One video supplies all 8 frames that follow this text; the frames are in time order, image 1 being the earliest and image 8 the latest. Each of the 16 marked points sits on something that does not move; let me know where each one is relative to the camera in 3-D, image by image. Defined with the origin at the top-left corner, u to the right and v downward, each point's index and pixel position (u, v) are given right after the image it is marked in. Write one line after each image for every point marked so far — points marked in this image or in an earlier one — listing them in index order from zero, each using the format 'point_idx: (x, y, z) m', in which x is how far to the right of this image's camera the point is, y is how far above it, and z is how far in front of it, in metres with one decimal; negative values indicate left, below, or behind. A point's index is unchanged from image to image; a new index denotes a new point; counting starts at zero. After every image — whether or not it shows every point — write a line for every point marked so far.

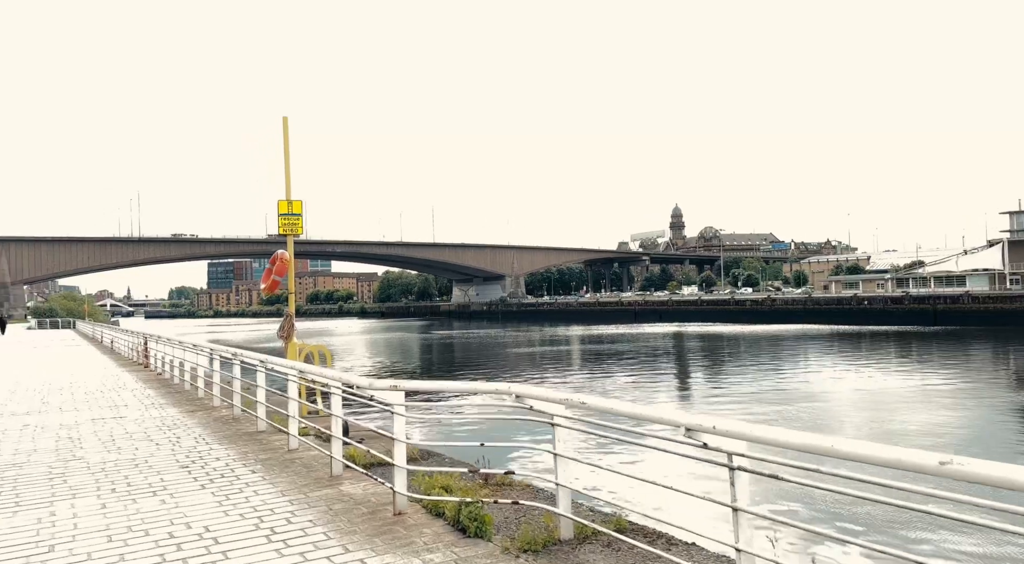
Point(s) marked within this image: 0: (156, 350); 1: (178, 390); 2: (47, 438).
0: (-8.3, -1.5, +18.2) m
1: (-6.0, -1.9, +13.8) m
2: (-4.8, -1.6, +7.9) m
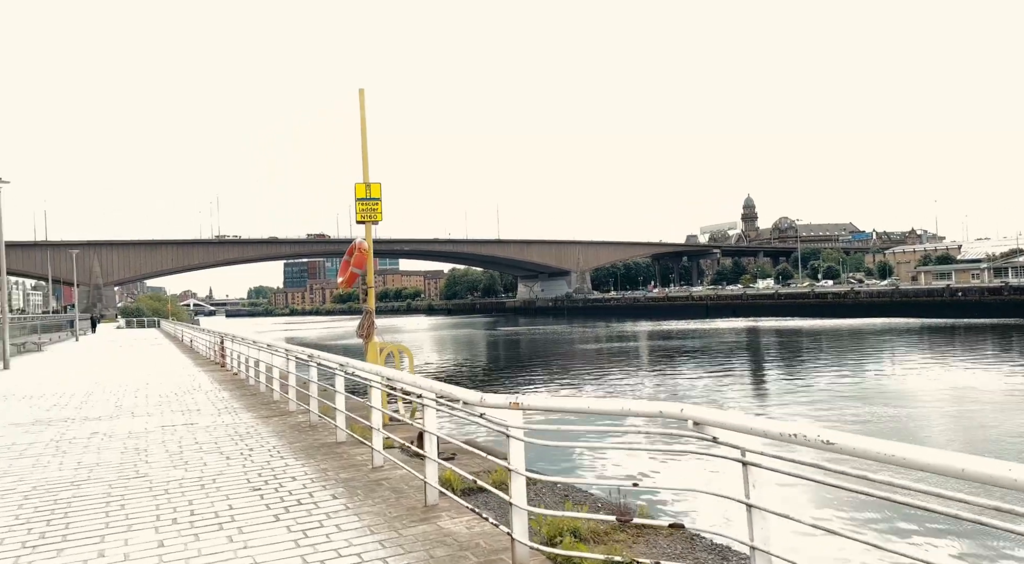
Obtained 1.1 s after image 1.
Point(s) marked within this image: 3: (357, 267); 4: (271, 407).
0: (-6.5, -1.5, +17.9) m
1: (-4.5, -1.9, +13.3) m
2: (-3.8, -1.6, +7.3) m
3: (-1.5, +0.1, +7.5) m
4: (-3.1, -1.6, +10.1) m
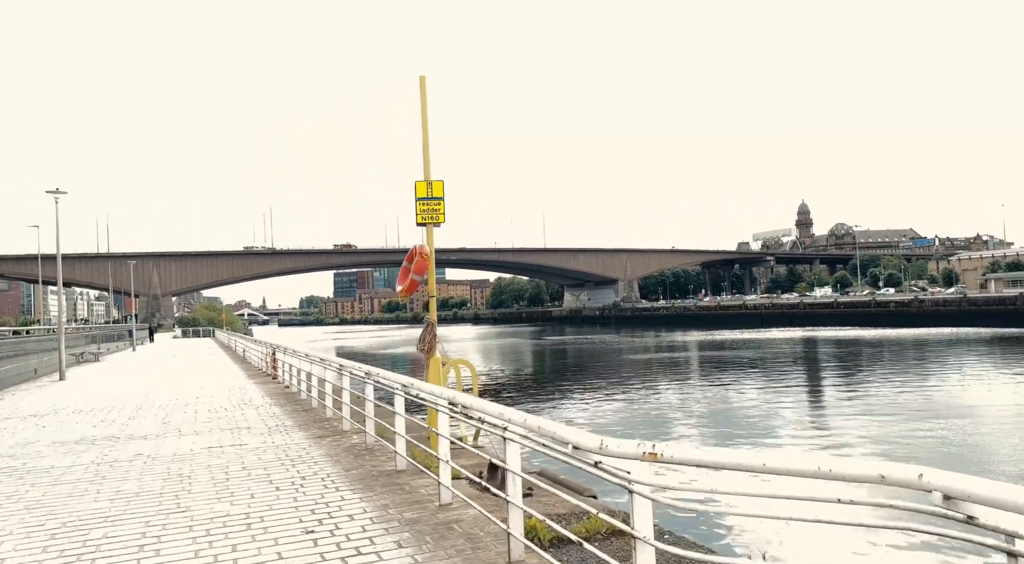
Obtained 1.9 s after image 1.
0: (-5.2, -1.7, +17.4) m
1: (-3.5, -2.0, +12.8) m
2: (-3.1, -1.7, +6.7) m
3: (-0.8, +0.1, +6.8) m
4: (-2.3, -1.8, +9.5) m
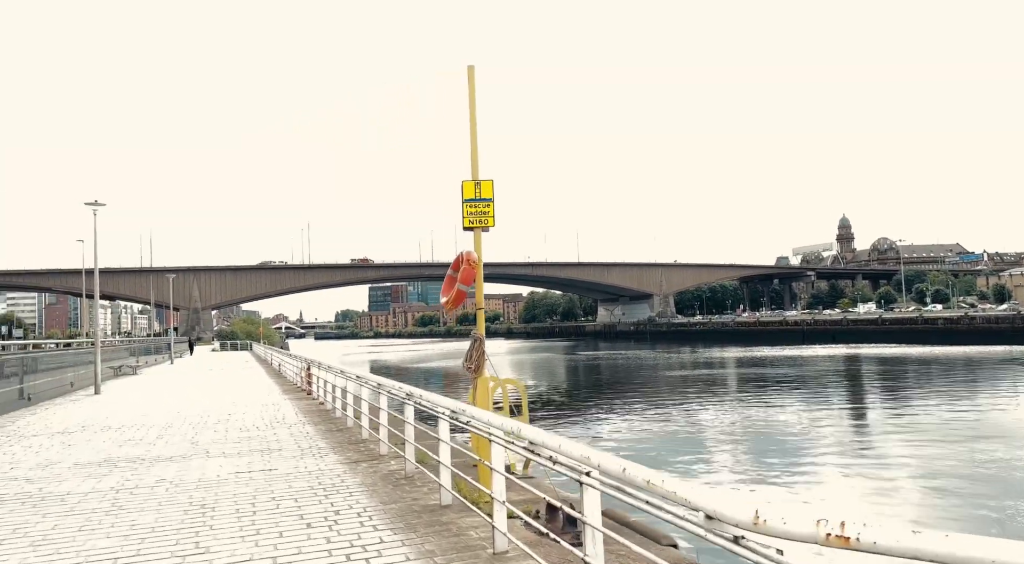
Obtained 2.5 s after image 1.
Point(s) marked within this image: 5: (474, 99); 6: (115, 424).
0: (-4.2, -2.0, +16.9) m
1: (-2.8, -2.2, +12.2) m
2: (-2.7, -1.8, +6.1) m
3: (-0.4, 0.0, +6.1) m
4: (-1.7, -1.9, +8.8) m
5: (-0.4, +1.7, +7.1) m
6: (-6.5, -2.3, +12.7) m
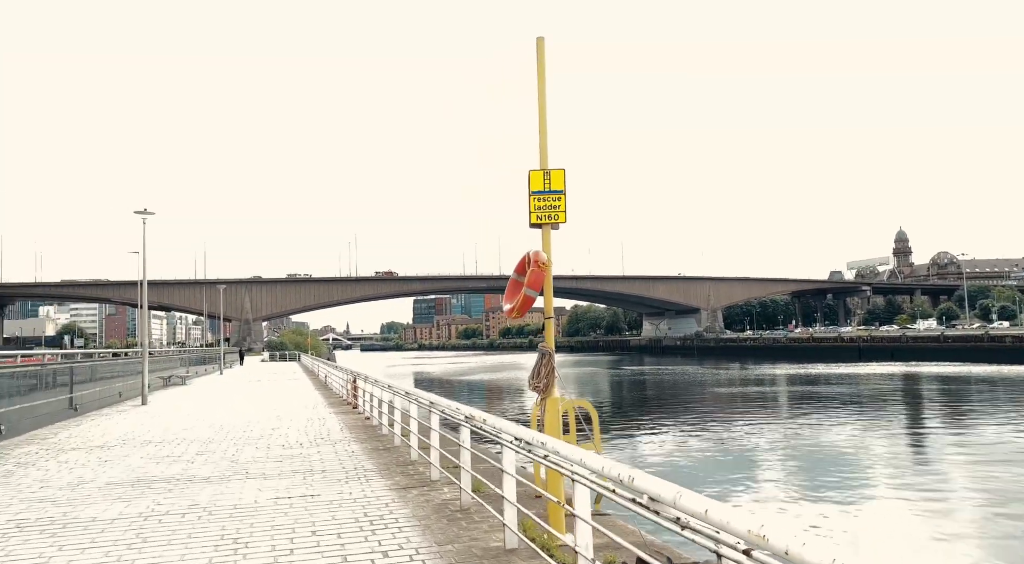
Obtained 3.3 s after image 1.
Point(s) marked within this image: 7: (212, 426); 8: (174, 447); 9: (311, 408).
0: (-3.1, -2.2, +16.3) m
1: (-1.9, -2.4, +11.5) m
2: (-2.1, -1.8, +5.5) m
3: (+0.1, -0.1, +5.3) m
4: (-1.1, -2.0, +8.1) m
5: (+0.2, +1.6, +6.4) m
6: (-5.6, -2.5, +12.2) m
7: (-5.5, -2.6, +14.1) m
8: (-4.9, -2.4, +11.1) m
9: (-4.9, -3.0, +18.8) m
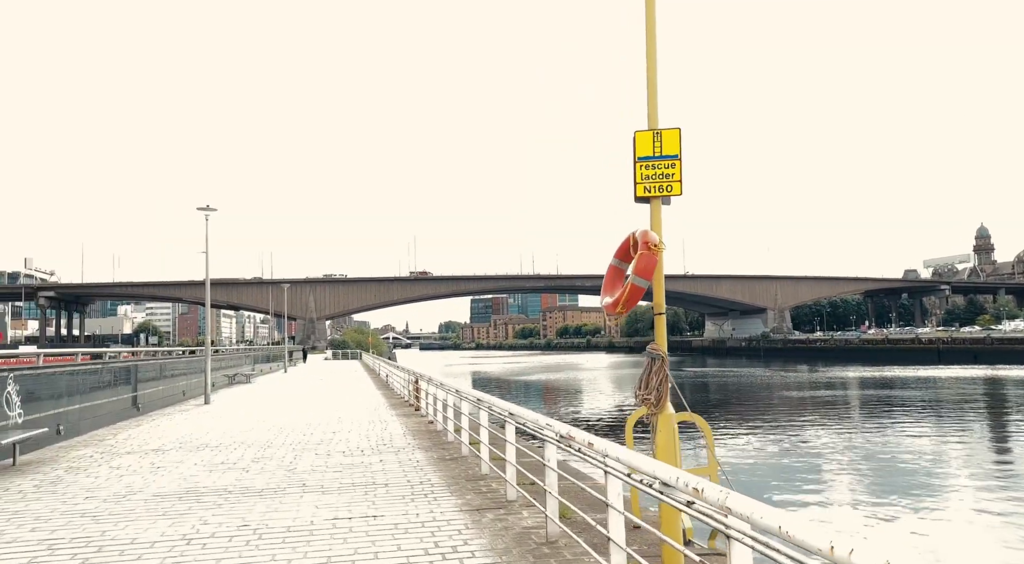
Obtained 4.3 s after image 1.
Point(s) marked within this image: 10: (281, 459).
0: (-1.7, -2.2, +15.5) m
1: (-0.9, -2.3, +10.6) m
2: (-1.6, -1.8, +4.7) m
3: (+0.7, 0.0, +4.4) m
4: (-0.3, -1.9, +7.2) m
5: (+0.9, +1.7, +5.4) m
6: (-4.5, -2.4, +11.6) m
7: (-4.2, -2.6, +13.6) m
8: (-3.8, -2.3, +10.5) m
9: (-3.3, -3.0, +18.1) m
10: (-2.9, -2.2, +9.7) m
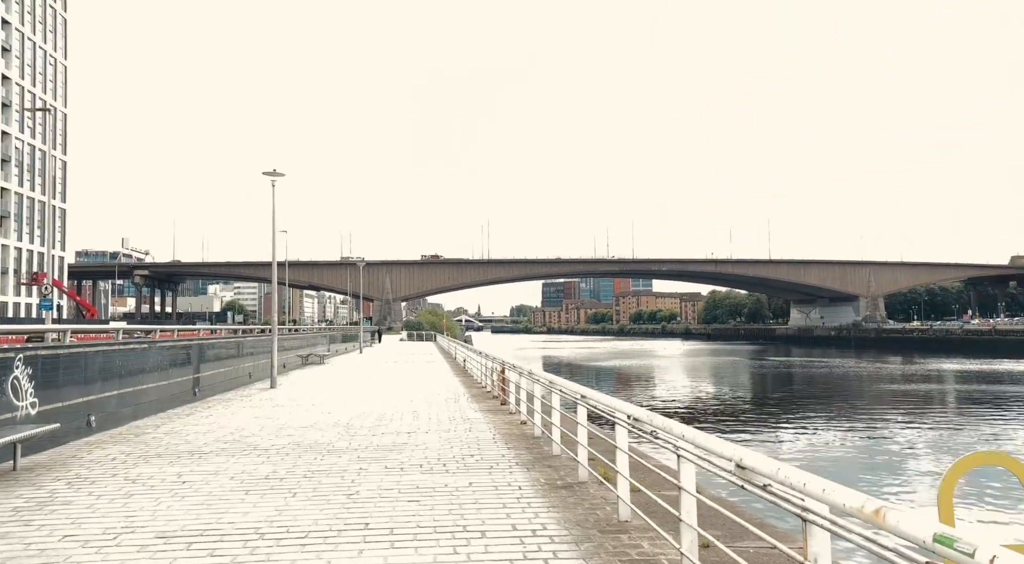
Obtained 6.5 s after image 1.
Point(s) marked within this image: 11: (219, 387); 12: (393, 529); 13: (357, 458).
0: (+0.1, -1.7, +13.1) m
1: (+0.5, -2.0, +8.2) m
2: (-0.8, -1.5, +2.3) m
3: (+1.5, +0.2, +1.7) m
4: (+0.7, -1.6, +4.7) m
5: (+1.7, +1.9, +2.7) m
6: (-3.1, -2.0, +9.5) m
7: (-2.6, -2.1, +11.4) m
8: (-2.5, -1.9, +8.3) m
9: (-1.2, -2.4, +15.9) m
10: (-1.7, -1.8, +7.4) m
11: (-7.3, -2.6, +19.0) m
12: (-0.8, -1.7, +5.5) m
13: (-1.6, -1.9, +8.4) m
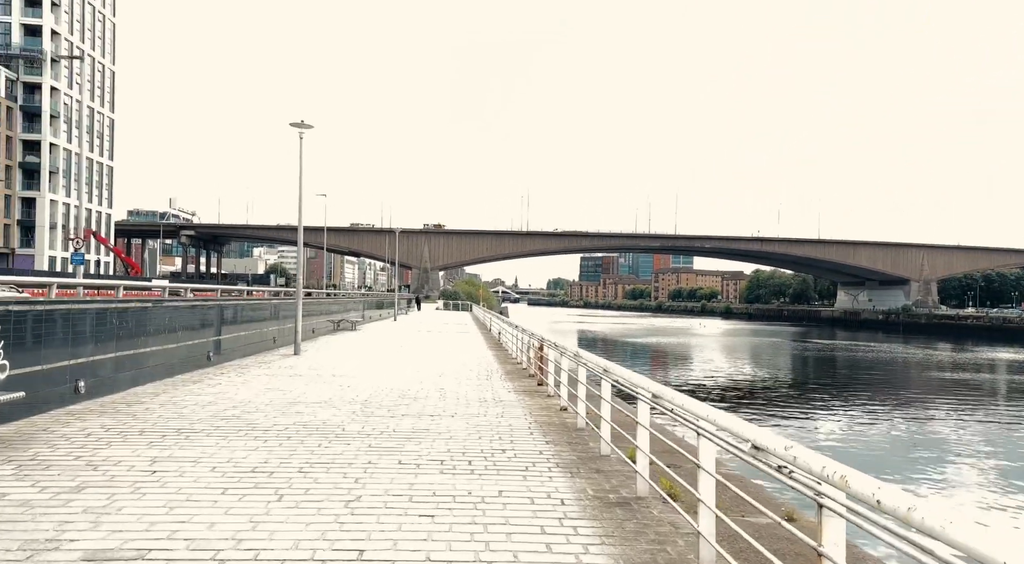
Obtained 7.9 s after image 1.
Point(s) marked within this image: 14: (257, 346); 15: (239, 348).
0: (+0.7, -1.2, +11.7) m
1: (+0.8, -1.6, +6.8) m
2: (-0.7, -1.4, +0.9) m
3: (+1.6, +0.2, +0.2) m
4: (+0.9, -1.5, +3.2) m
5: (+1.9, +2.0, +1.1) m
6: (-2.7, -1.5, +8.2) m
7: (-2.1, -1.6, +10.1) m
8: (-2.2, -1.5, +7.0) m
9: (-0.5, -1.8, +14.5) m
10: (-1.3, -1.5, +6.1) m
11: (-6.4, -1.6, +18.0) m
12: (-0.6, -1.5, +4.1) m
13: (-1.3, -1.5, +7.0) m
14: (-6.5, -1.6, +19.6) m
15: (-6.4, -1.5, +17.9) m
